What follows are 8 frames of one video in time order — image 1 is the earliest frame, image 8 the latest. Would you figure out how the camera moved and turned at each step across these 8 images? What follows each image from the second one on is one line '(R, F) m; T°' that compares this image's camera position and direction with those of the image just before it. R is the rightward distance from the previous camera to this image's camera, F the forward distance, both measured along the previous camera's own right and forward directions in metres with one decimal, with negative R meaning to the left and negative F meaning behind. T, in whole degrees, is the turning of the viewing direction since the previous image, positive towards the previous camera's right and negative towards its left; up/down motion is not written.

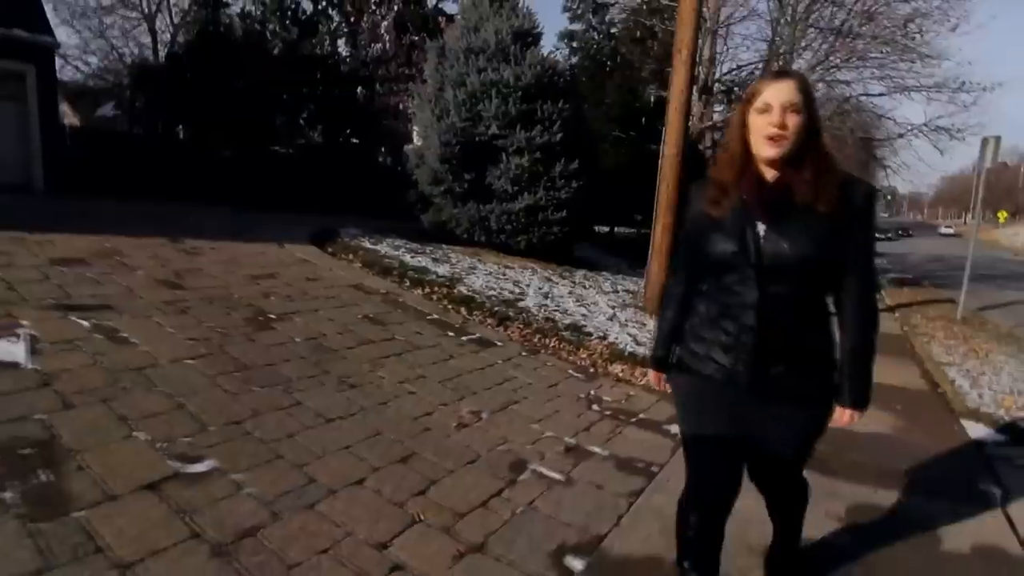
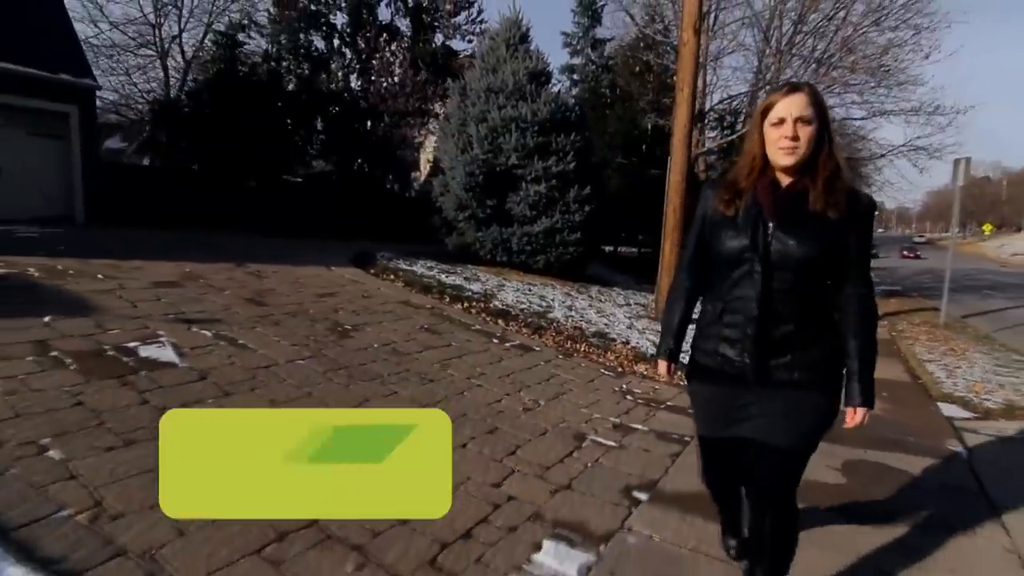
(-0.5, -0.9) m; +1°
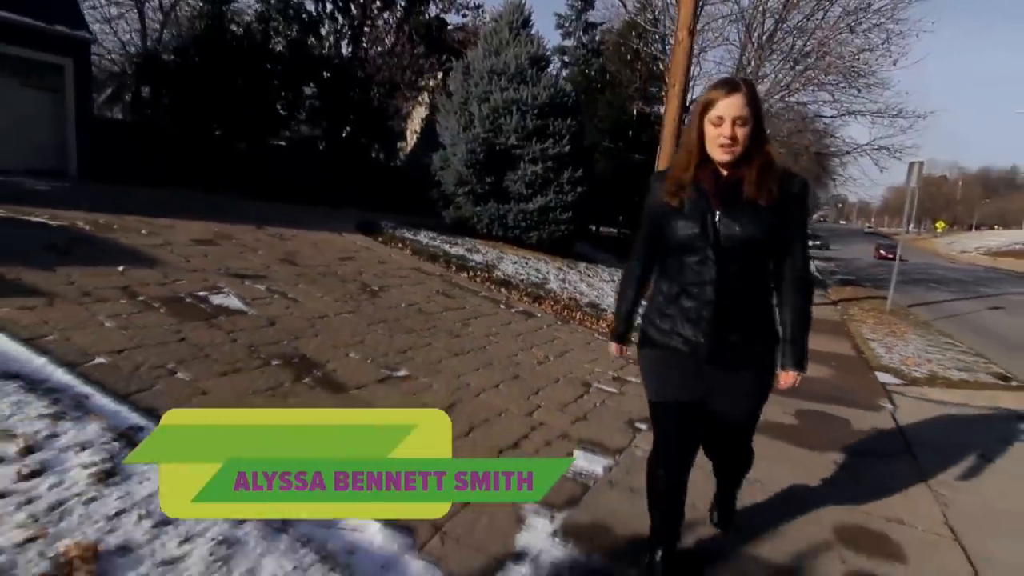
(-0.5, -0.8) m; +3°
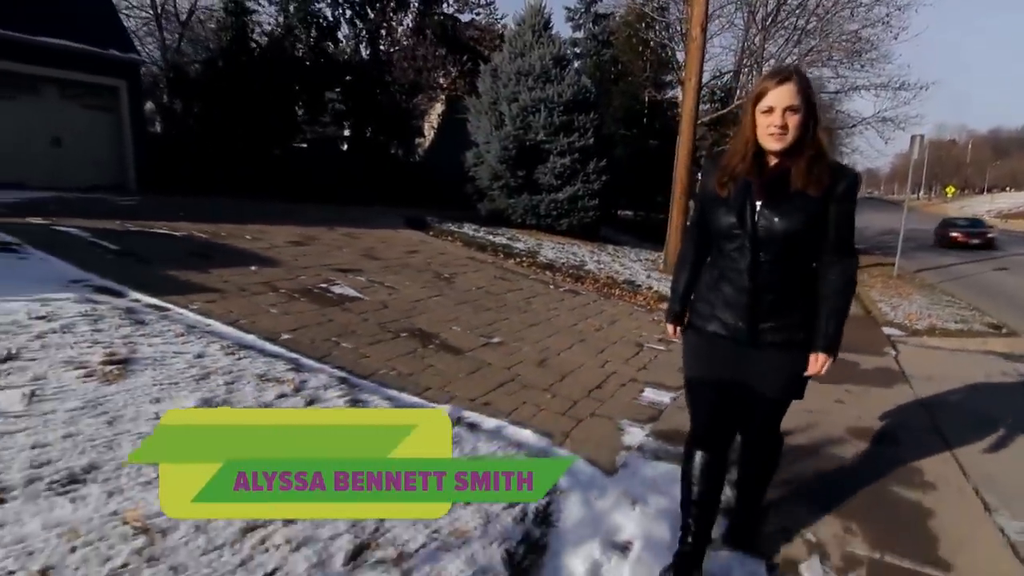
(-0.7, -1.2) m; -1°
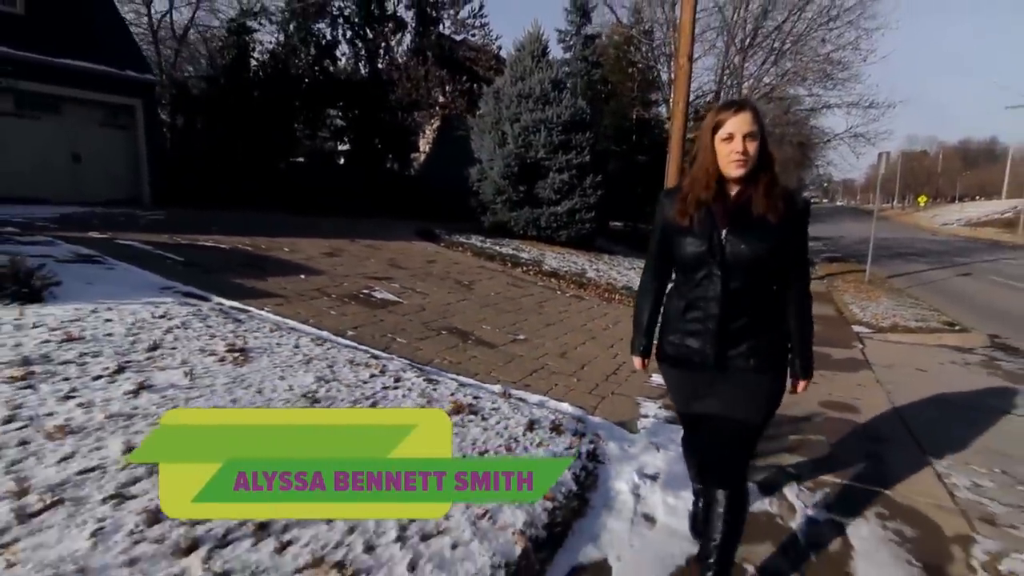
(-0.5, -0.9) m; +2°
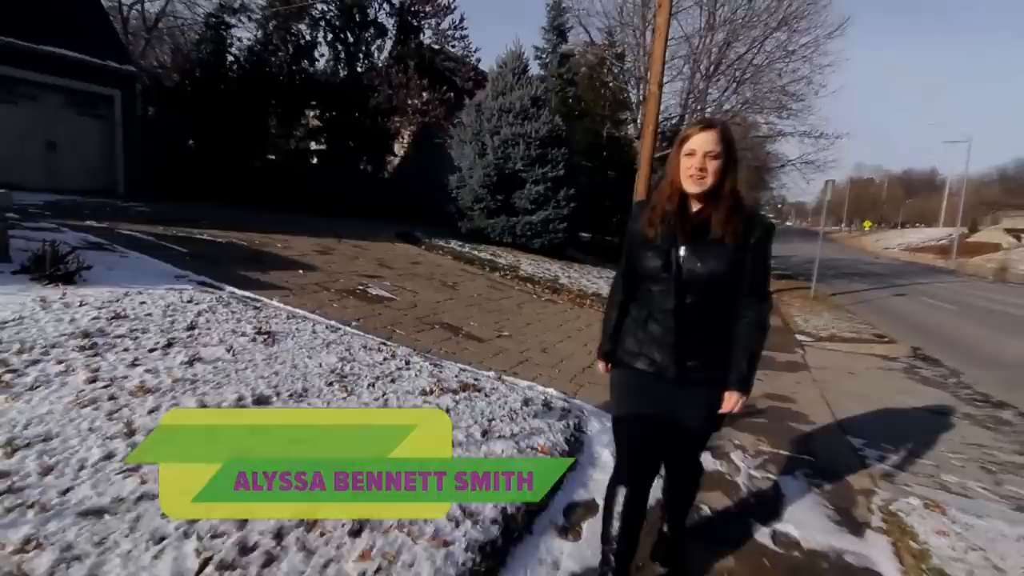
(-0.3, -0.7) m; +4°
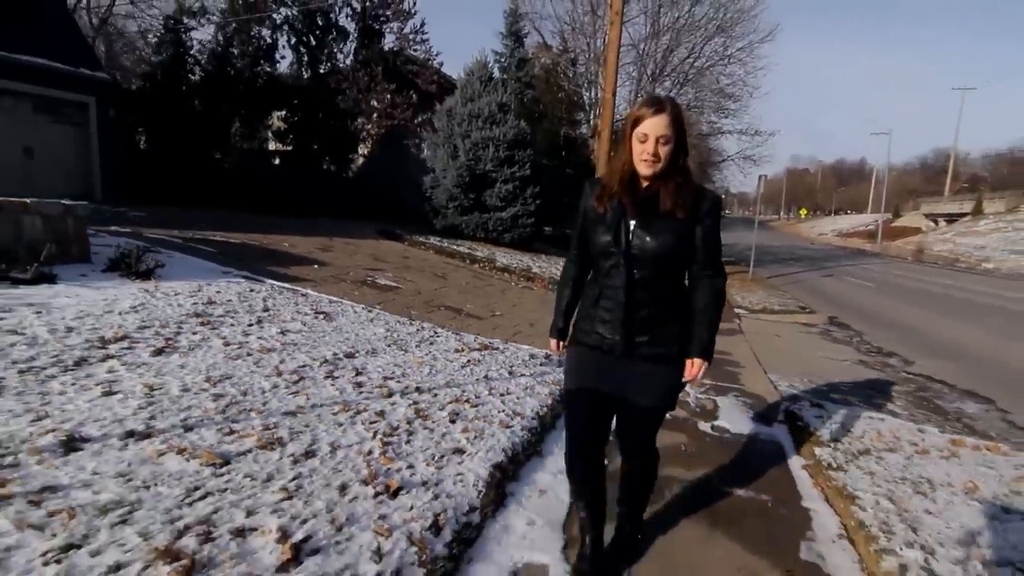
(-0.6, -1.4) m; +5°
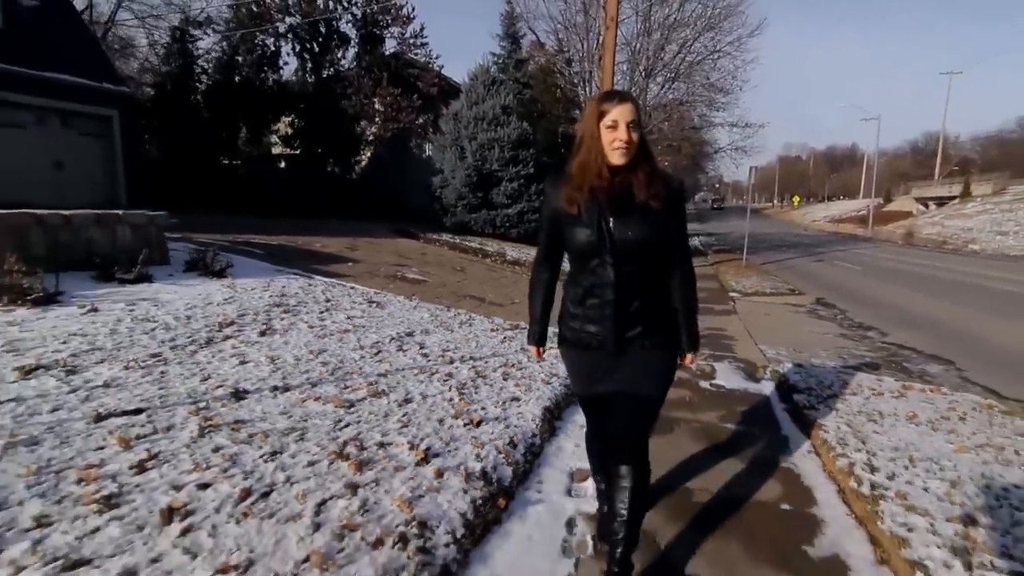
(-0.4, -1.0) m; 0°
